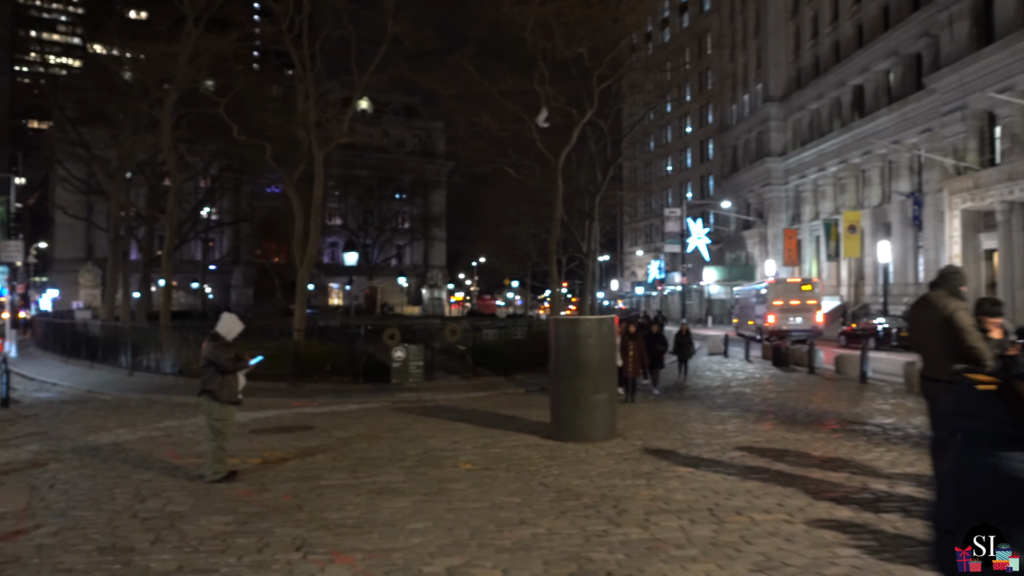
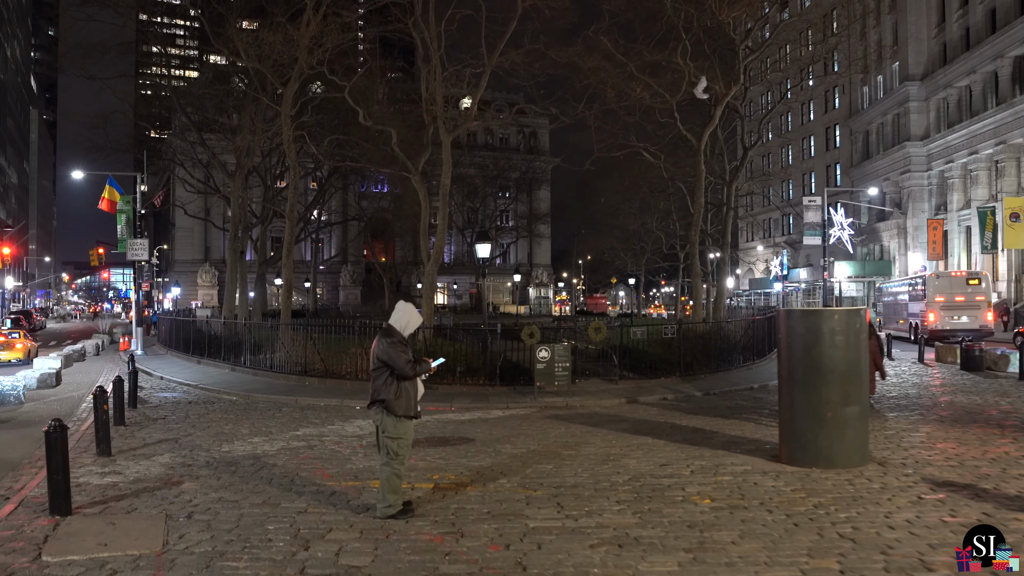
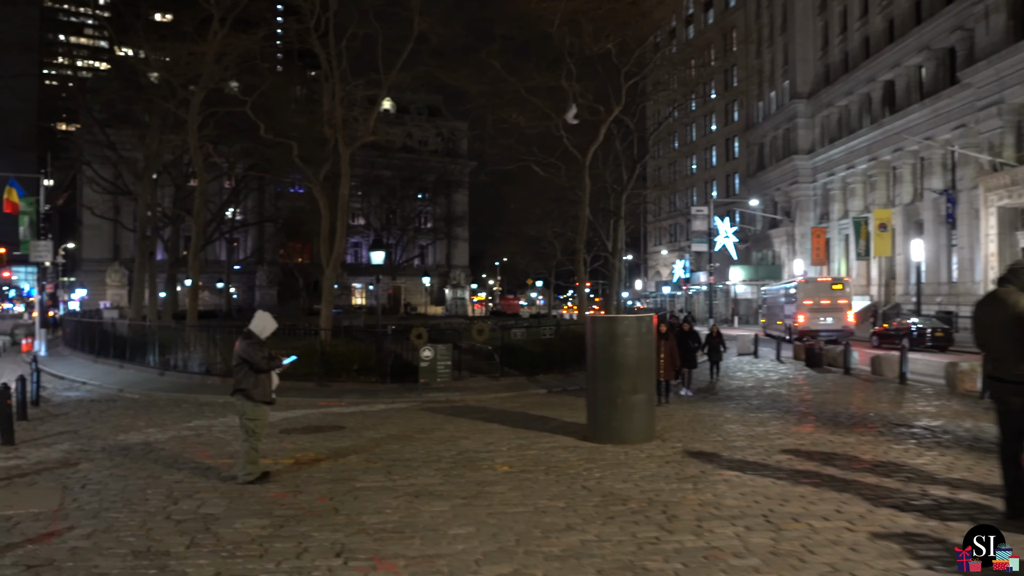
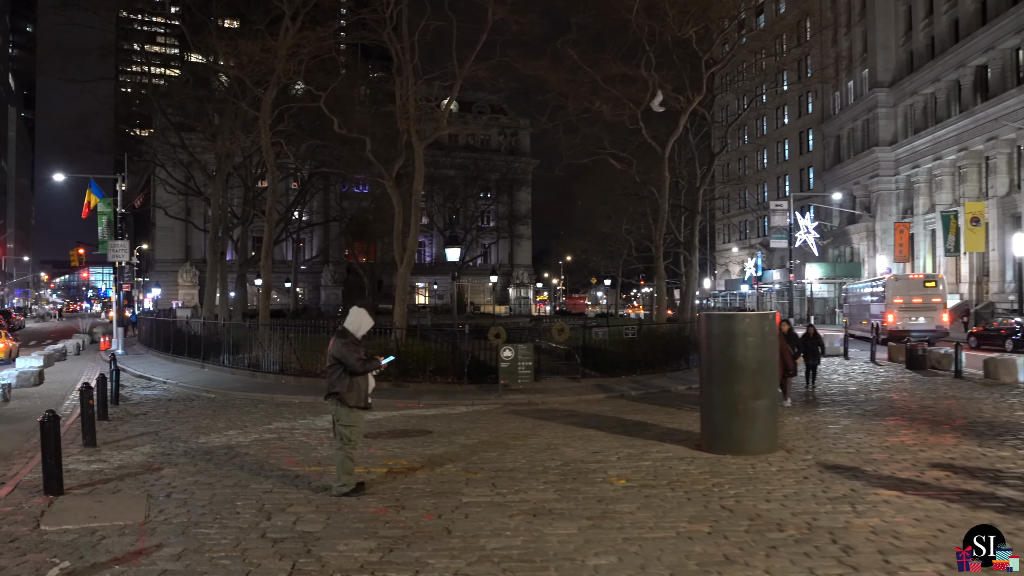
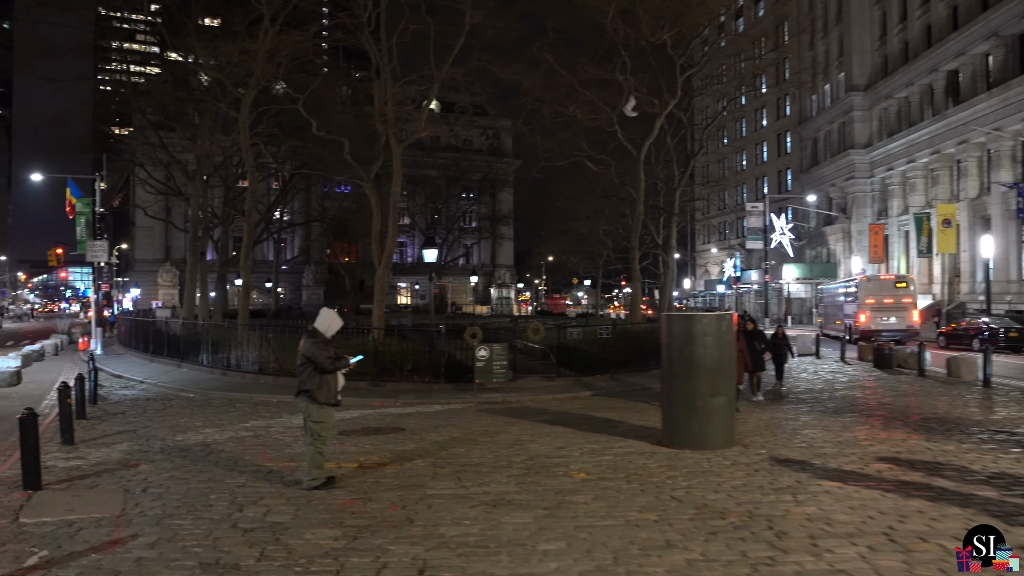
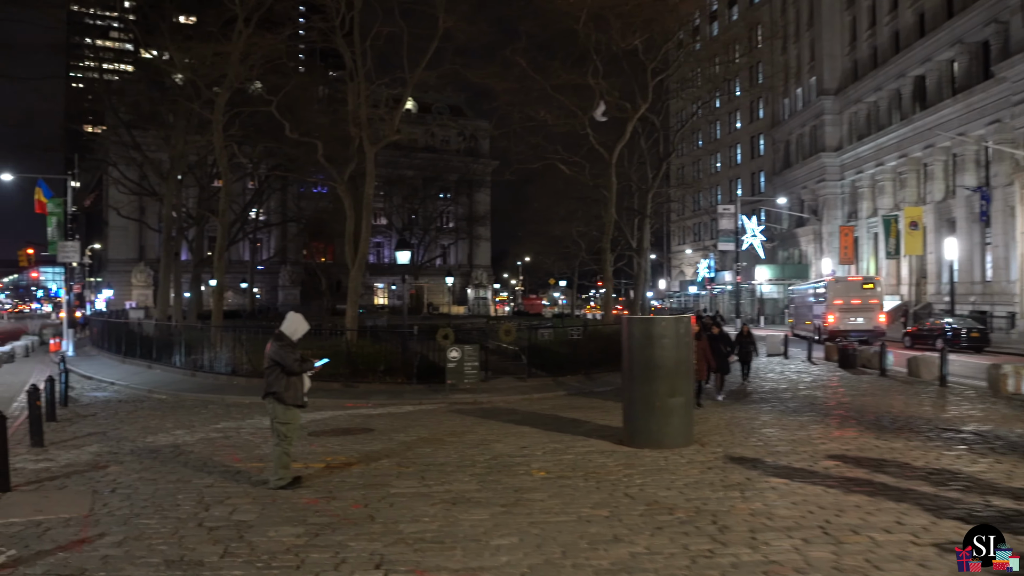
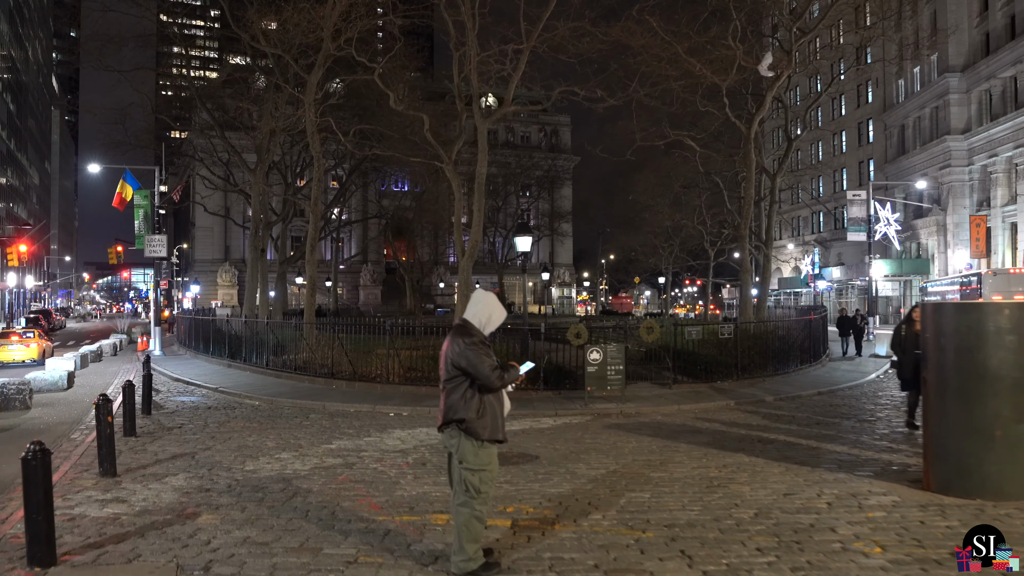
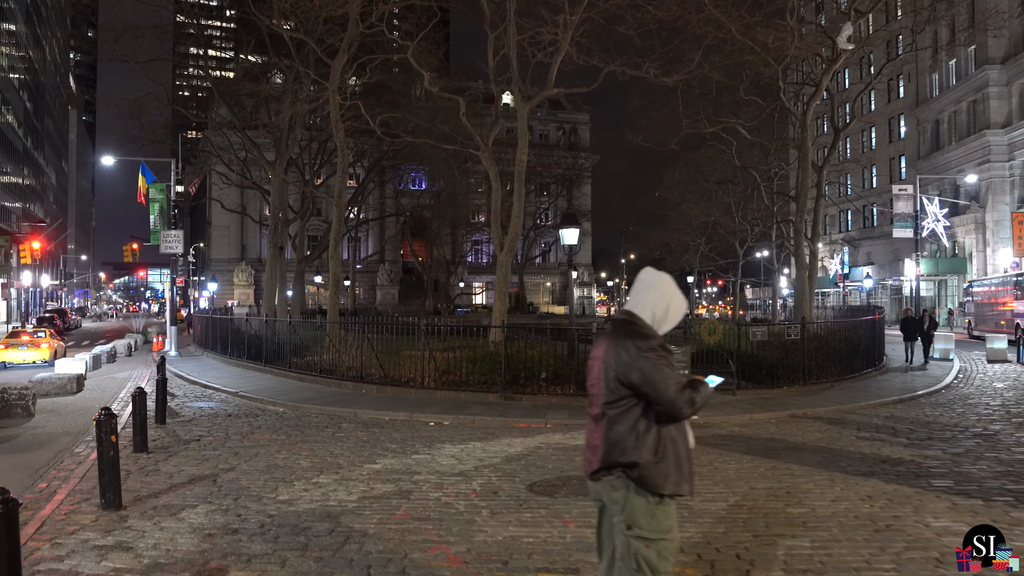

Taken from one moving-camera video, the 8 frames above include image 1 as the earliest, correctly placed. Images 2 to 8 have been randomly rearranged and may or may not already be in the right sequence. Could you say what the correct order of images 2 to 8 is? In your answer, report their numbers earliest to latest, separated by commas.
3, 6, 5, 4, 2, 7, 8
